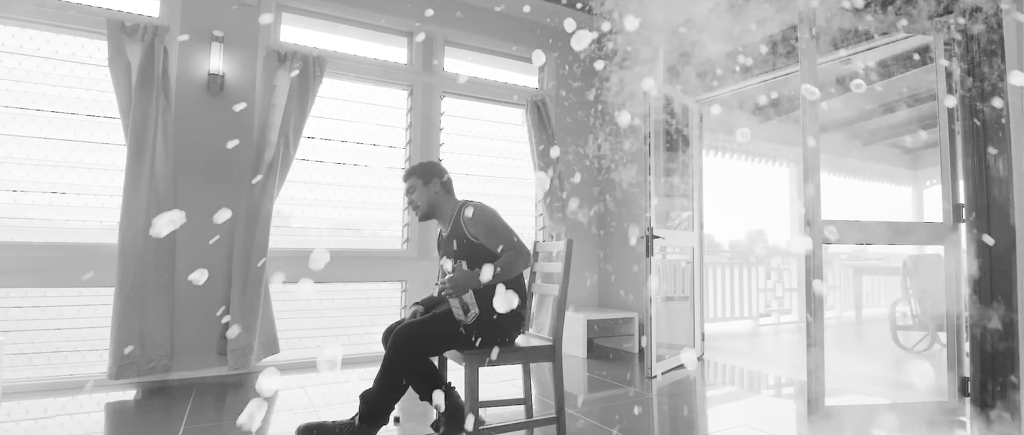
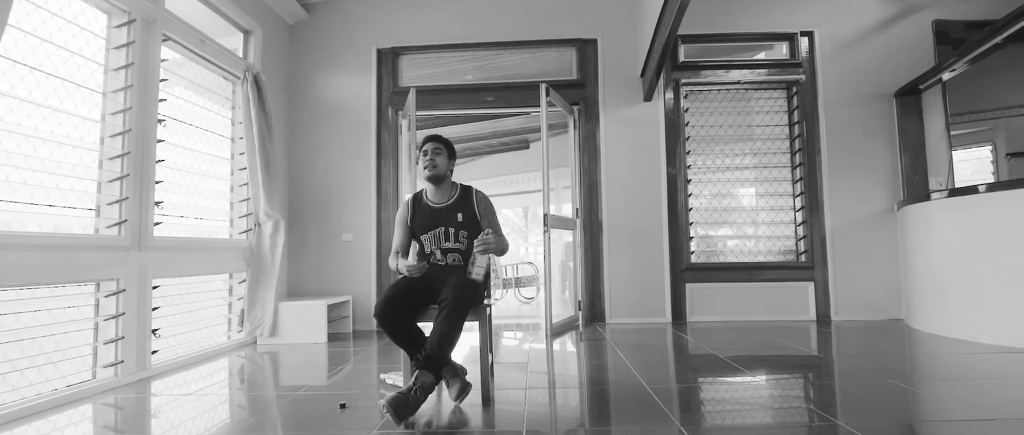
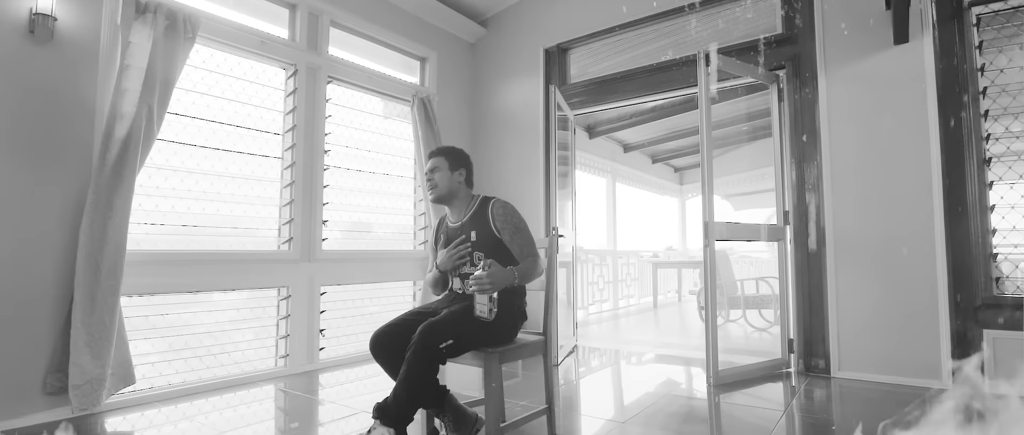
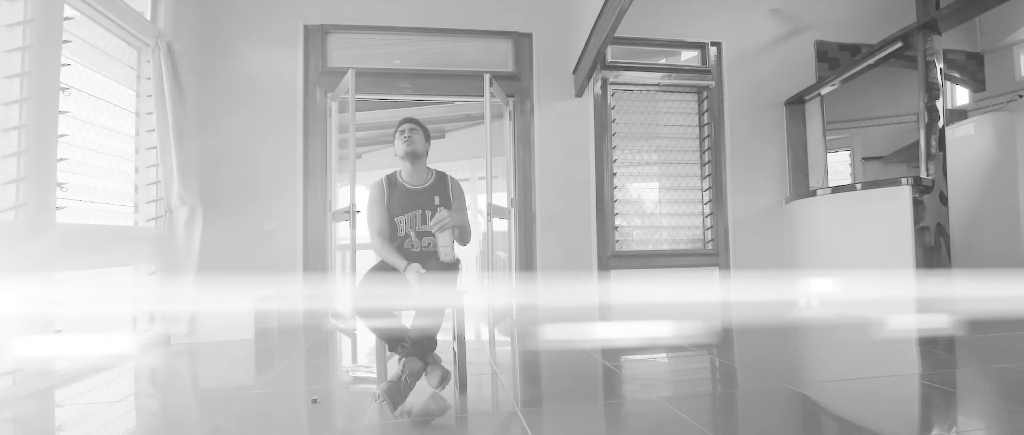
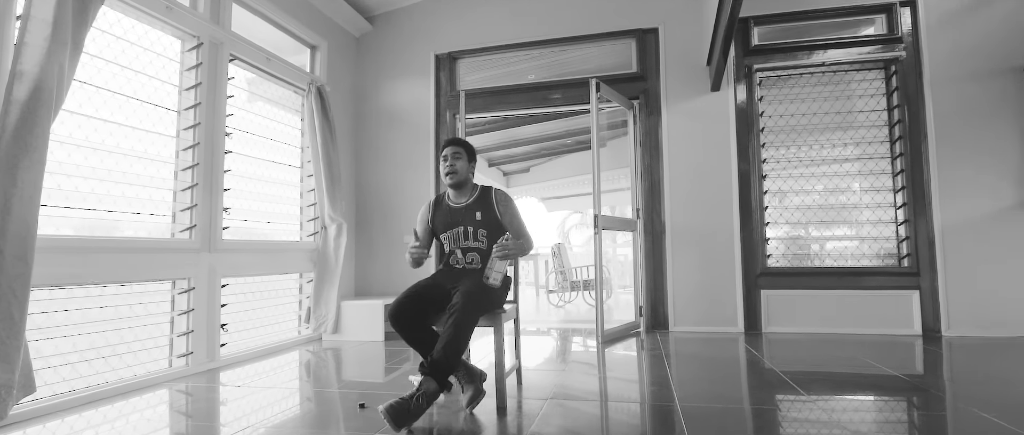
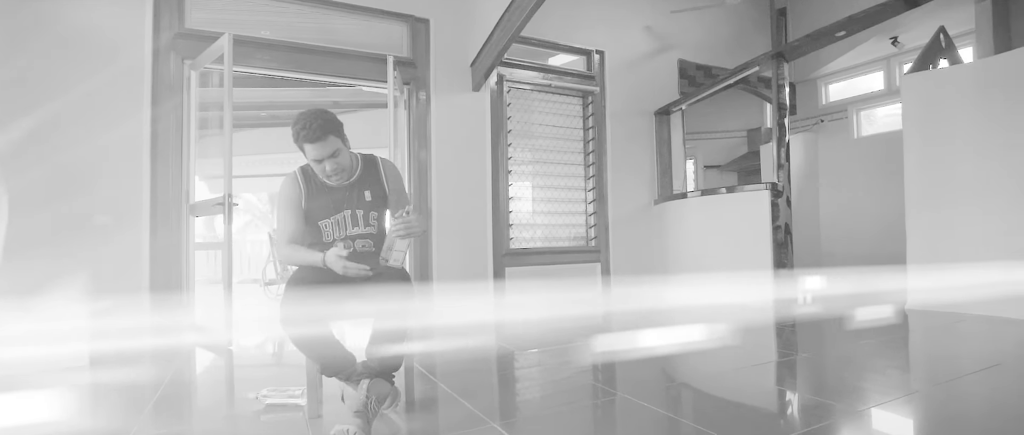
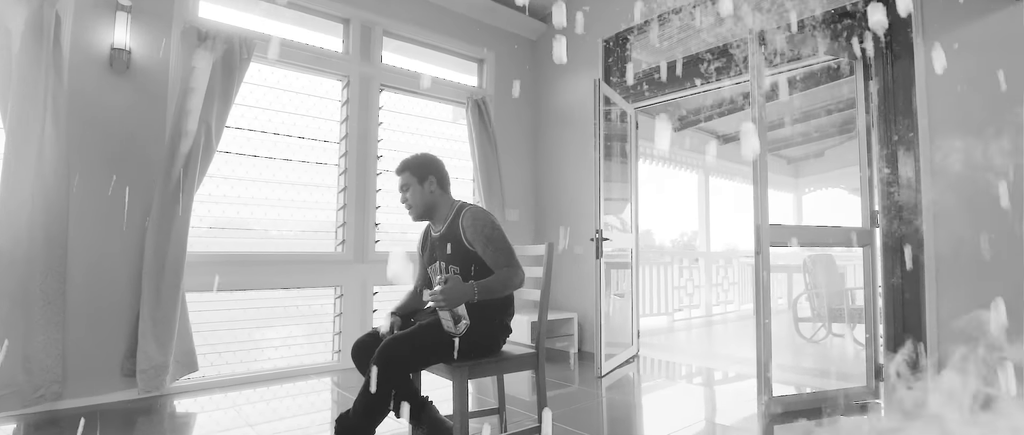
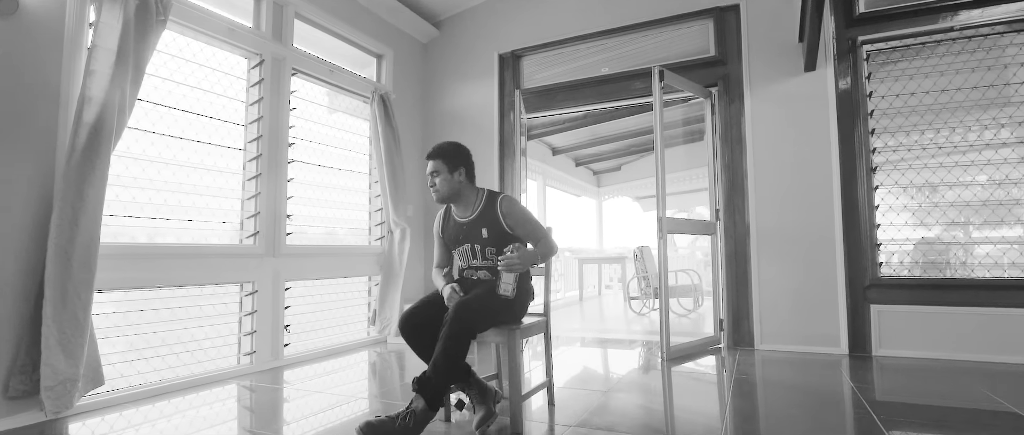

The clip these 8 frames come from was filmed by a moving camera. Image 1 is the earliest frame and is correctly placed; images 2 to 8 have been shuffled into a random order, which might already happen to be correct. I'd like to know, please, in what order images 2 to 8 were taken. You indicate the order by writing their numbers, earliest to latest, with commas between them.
7, 3, 8, 5, 2, 4, 6
